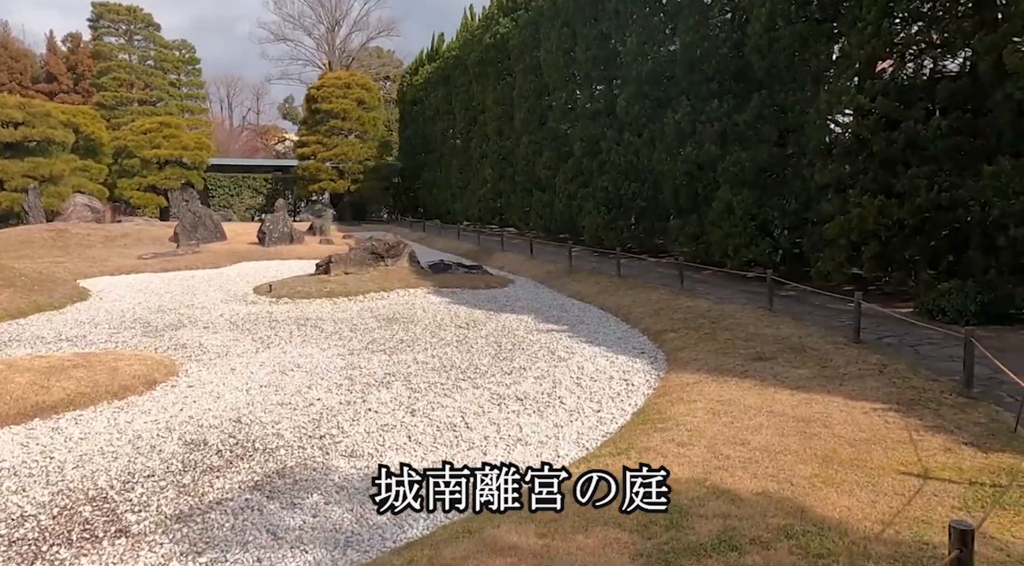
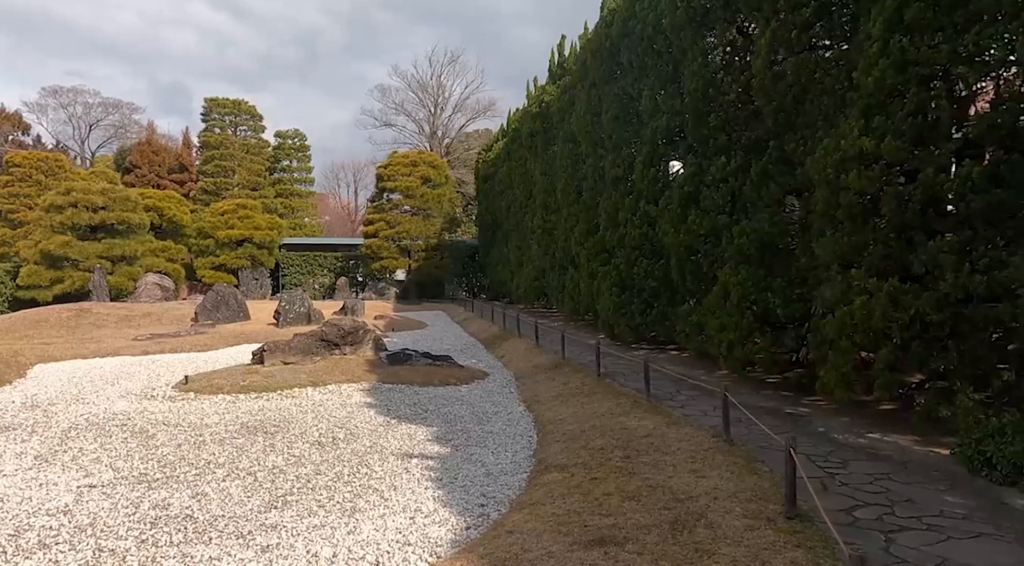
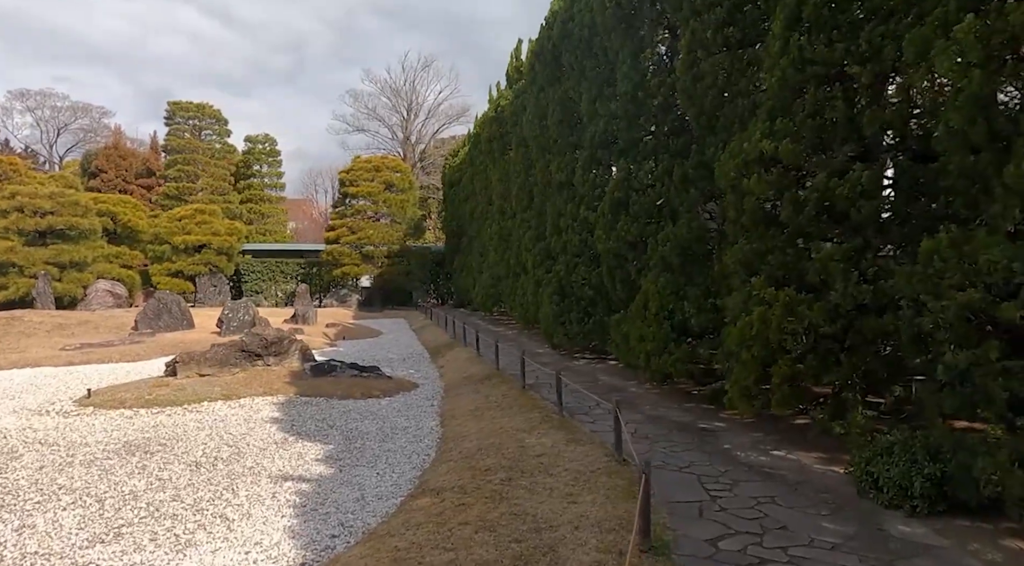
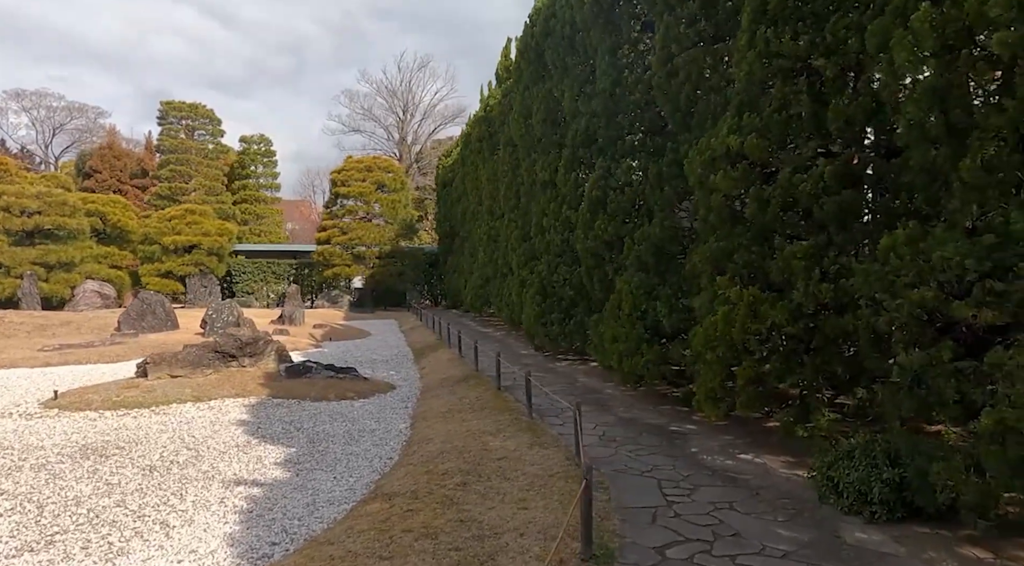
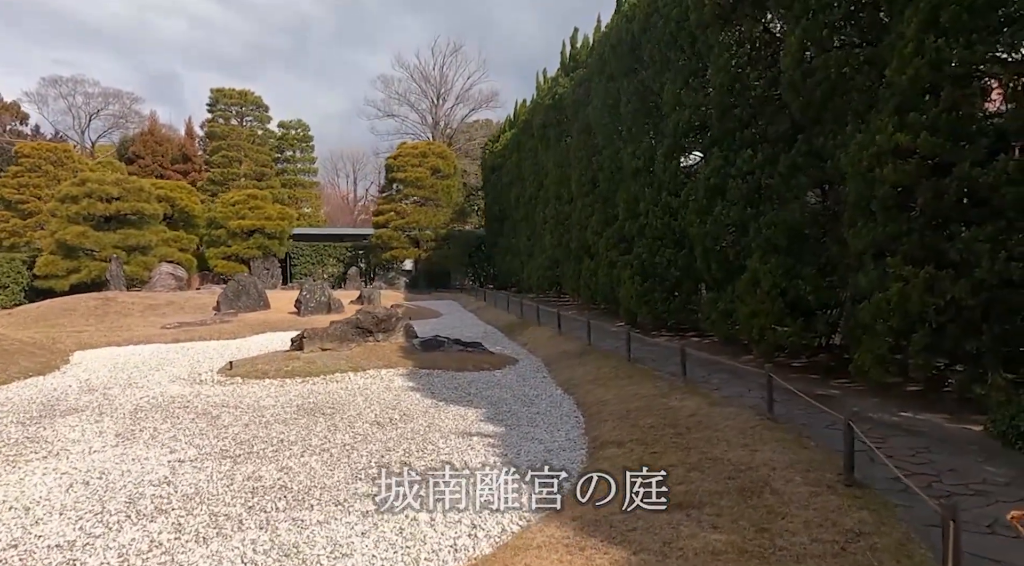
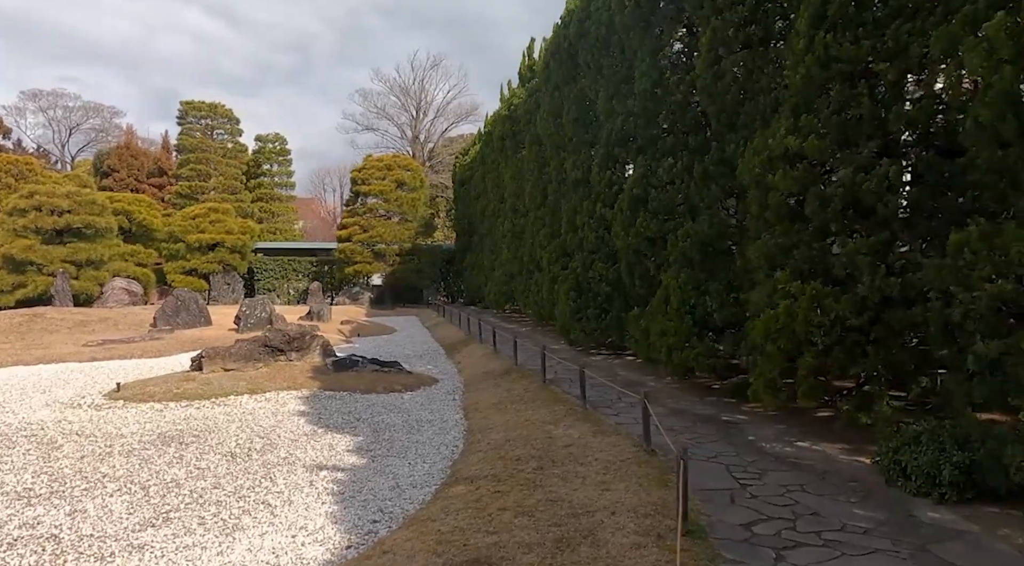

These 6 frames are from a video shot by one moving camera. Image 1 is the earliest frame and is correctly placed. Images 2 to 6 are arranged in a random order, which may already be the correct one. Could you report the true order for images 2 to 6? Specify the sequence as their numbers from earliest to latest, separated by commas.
5, 2, 6, 3, 4
